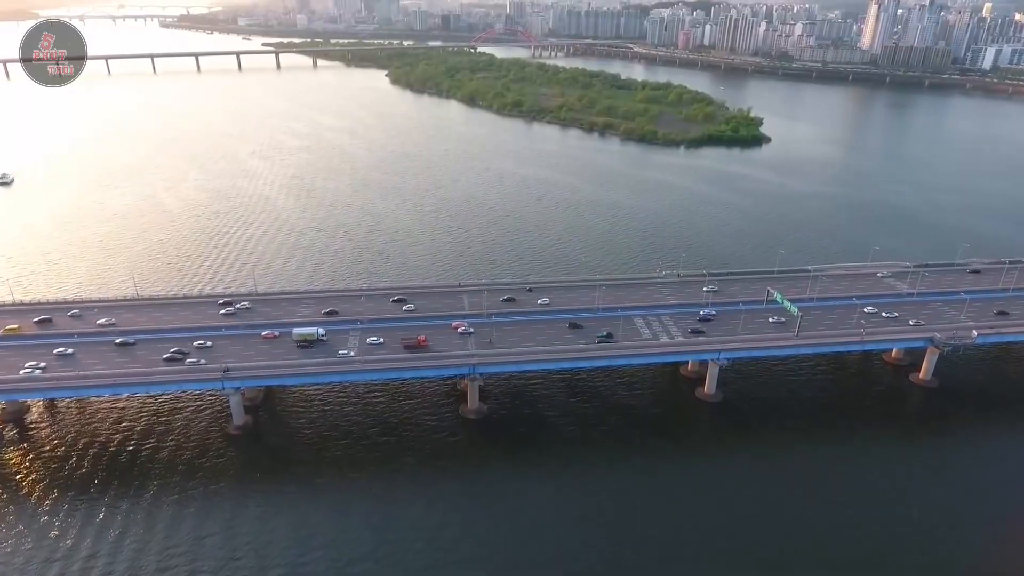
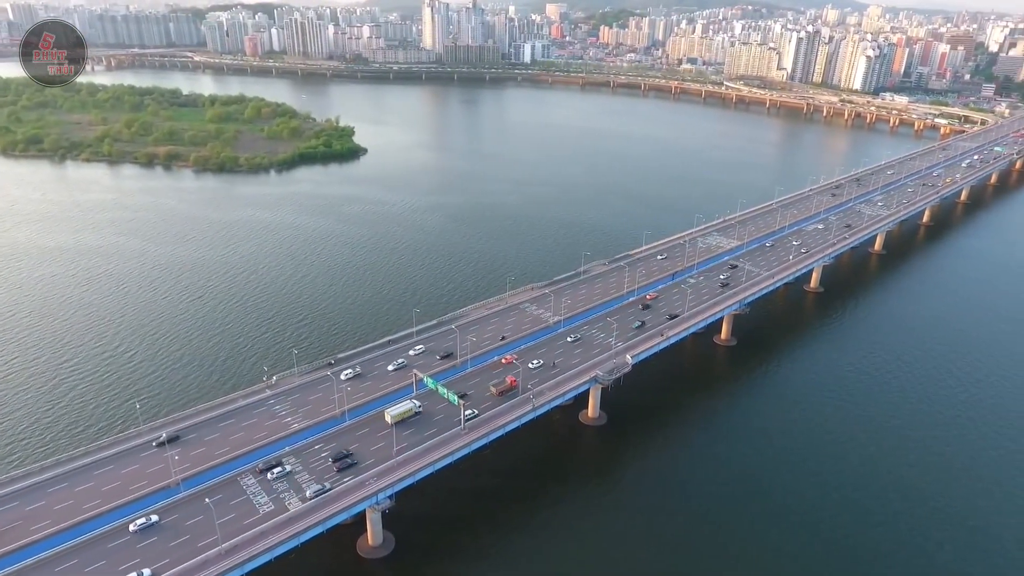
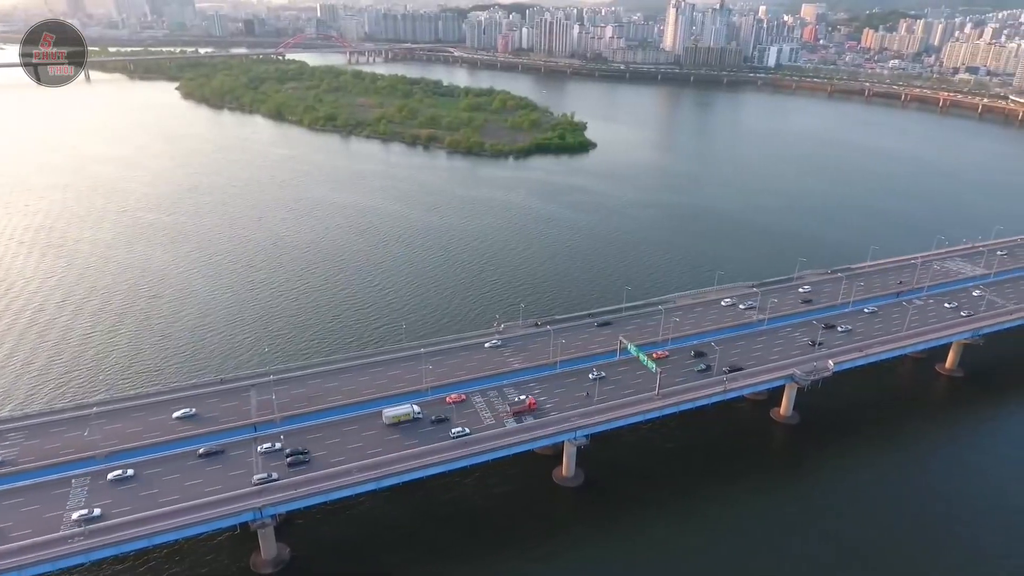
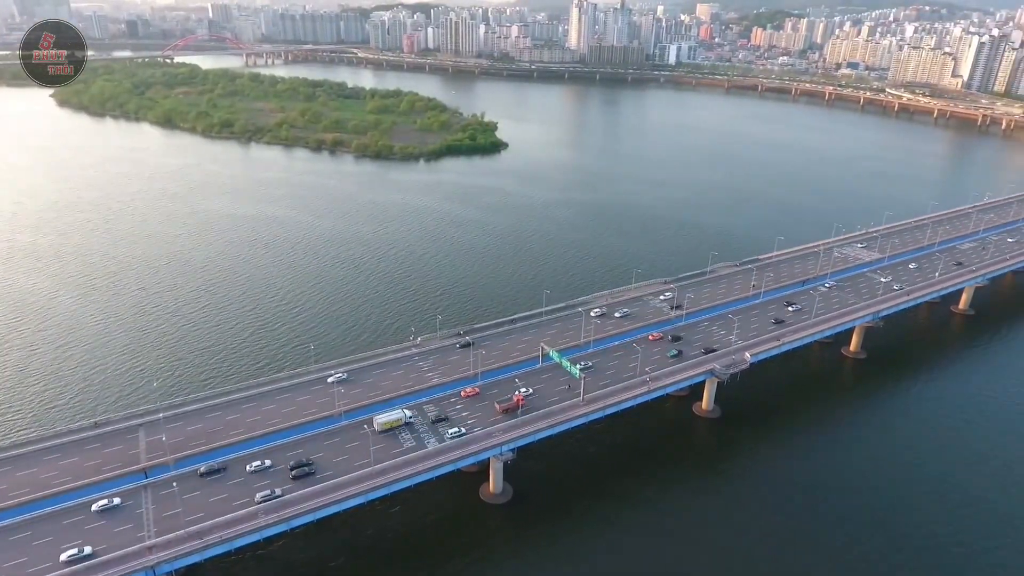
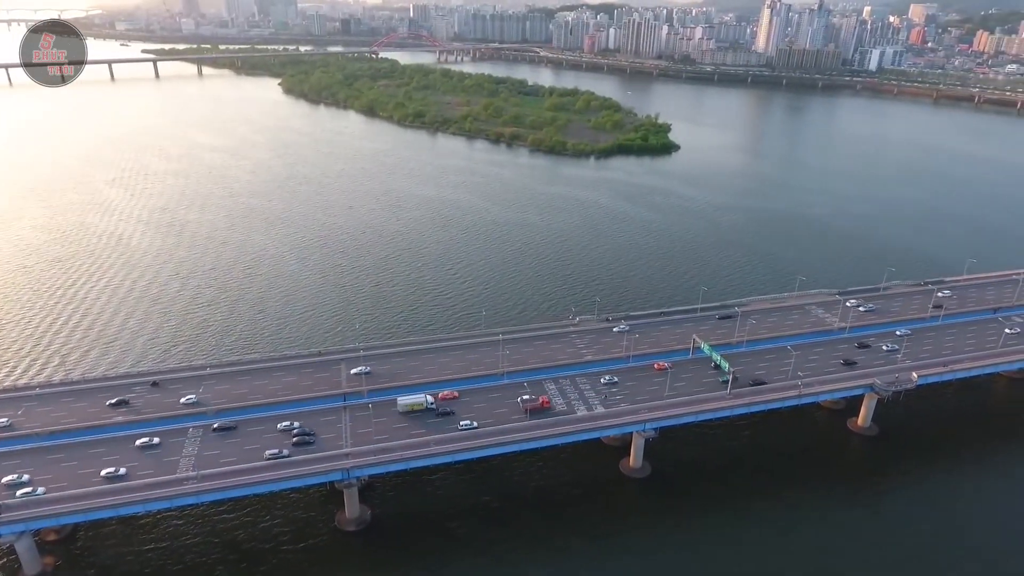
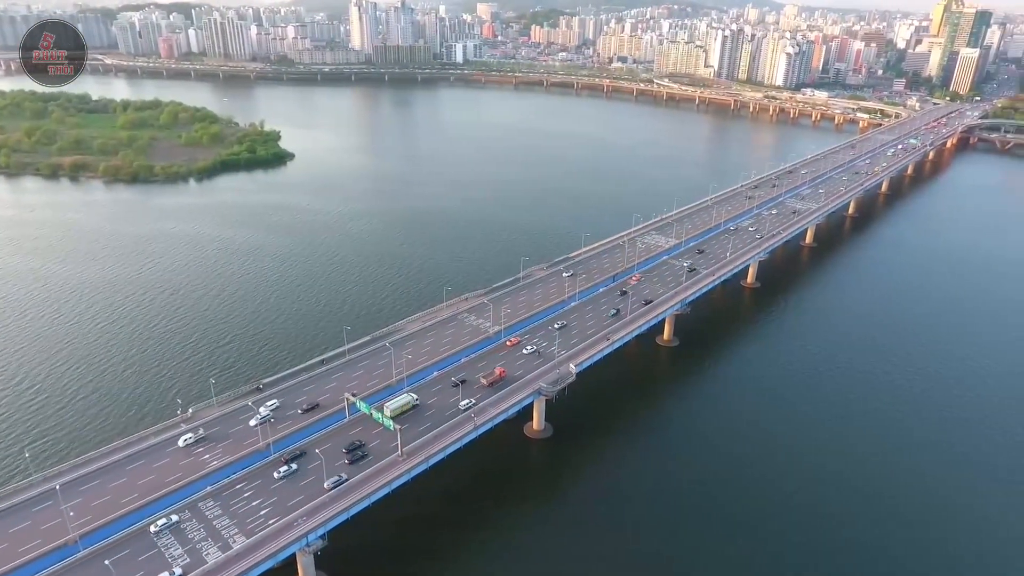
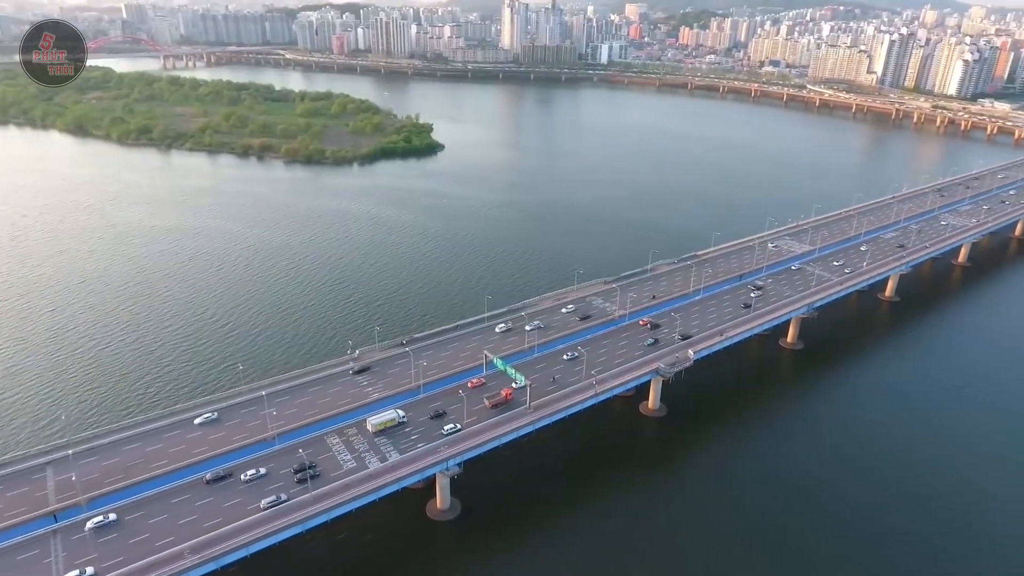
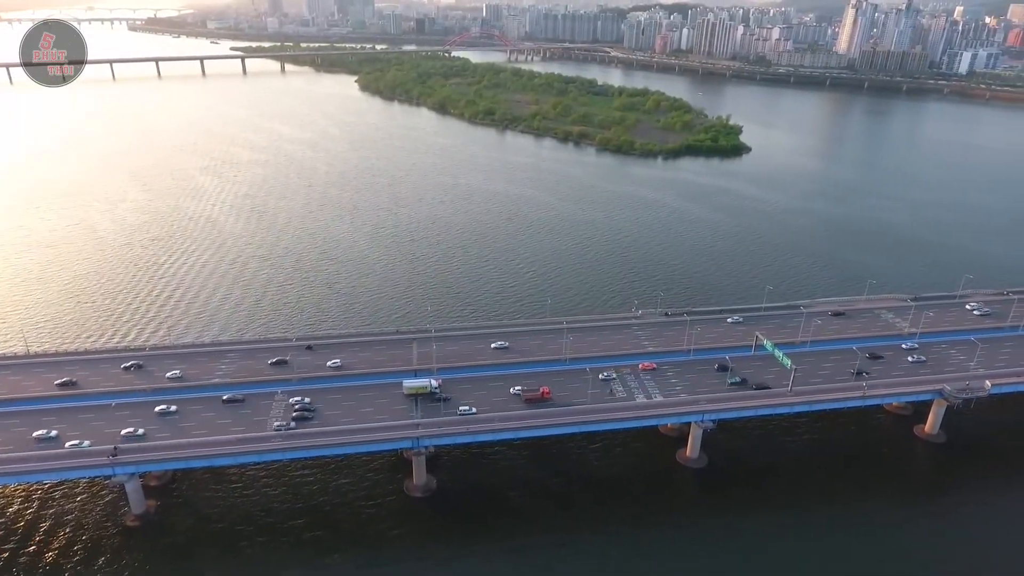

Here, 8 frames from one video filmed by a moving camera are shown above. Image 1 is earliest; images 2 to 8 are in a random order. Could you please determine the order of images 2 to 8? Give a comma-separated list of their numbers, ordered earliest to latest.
8, 5, 3, 4, 7, 2, 6
